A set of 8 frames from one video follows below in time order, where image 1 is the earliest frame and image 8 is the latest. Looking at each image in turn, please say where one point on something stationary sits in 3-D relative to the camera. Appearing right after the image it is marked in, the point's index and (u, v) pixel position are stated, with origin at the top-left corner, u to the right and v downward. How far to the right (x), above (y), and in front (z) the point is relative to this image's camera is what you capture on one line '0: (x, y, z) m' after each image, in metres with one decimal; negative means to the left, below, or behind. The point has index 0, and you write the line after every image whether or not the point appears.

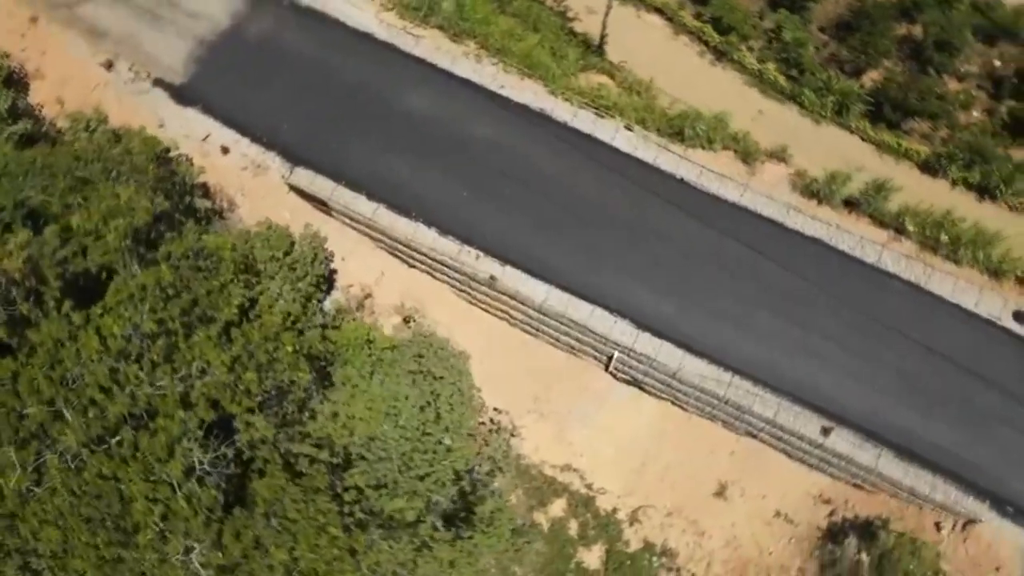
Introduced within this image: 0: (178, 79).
0: (-6.9, +4.3, +15.2) m
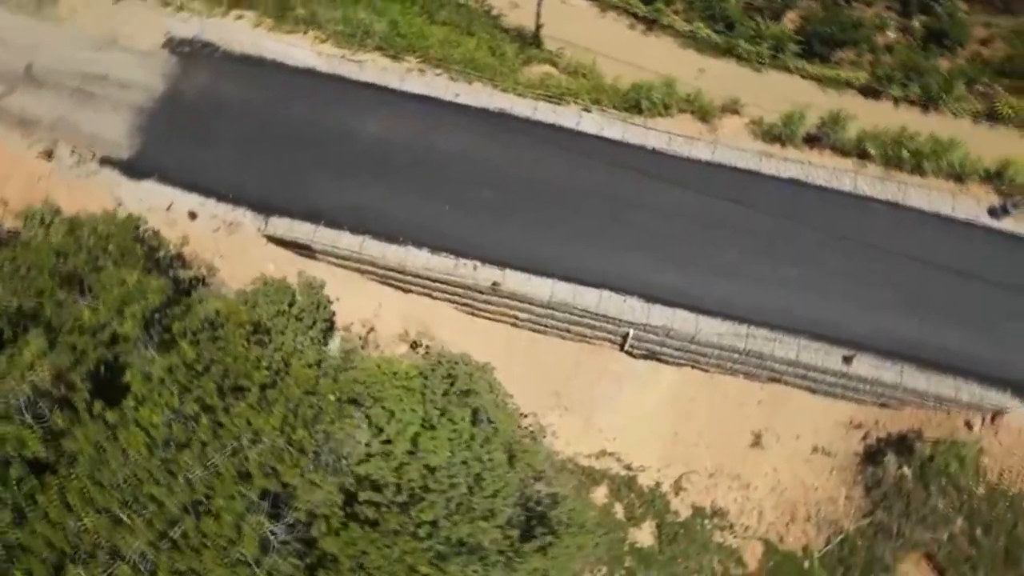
0: (-7.6, +2.7, +14.5) m
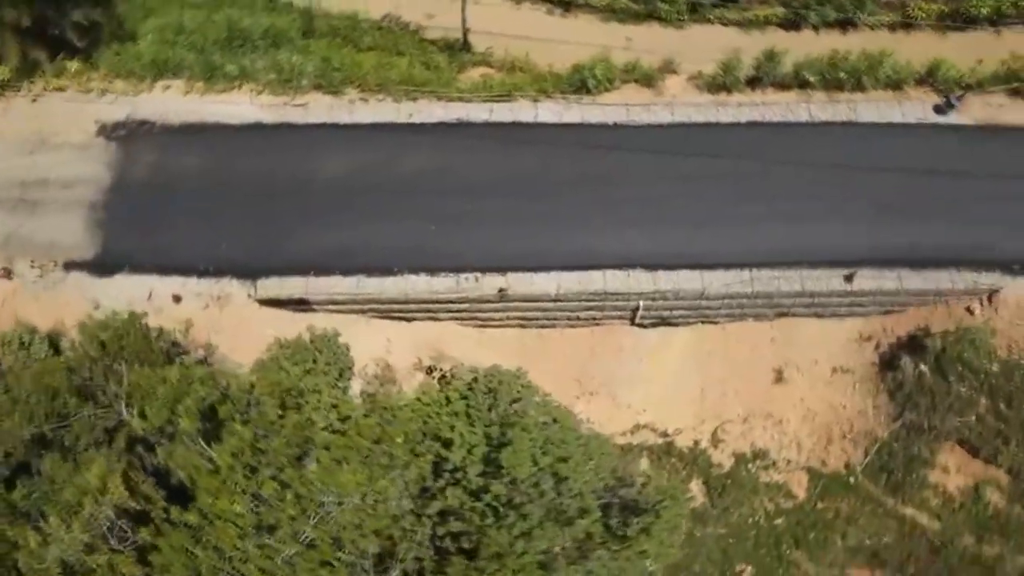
0: (-8.0, +0.7, +13.9) m
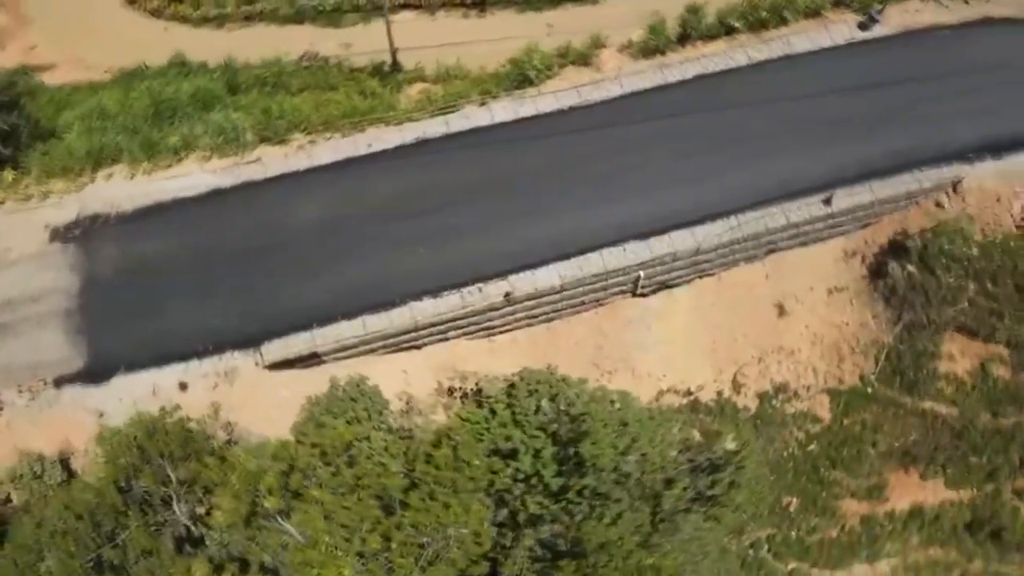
0: (-7.8, -1.3, +13.1) m
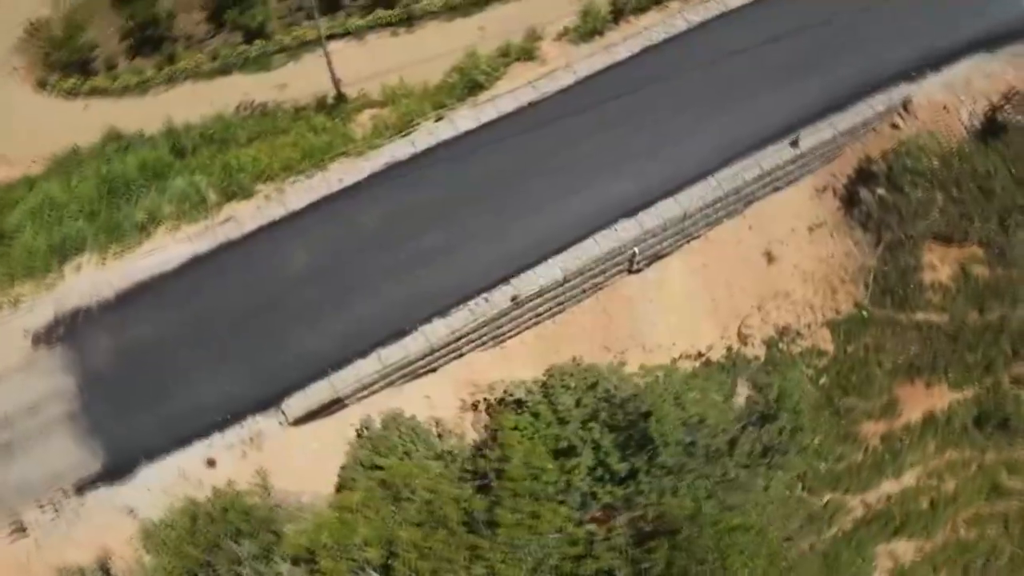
0: (-7.1, -3.0, +12.5) m
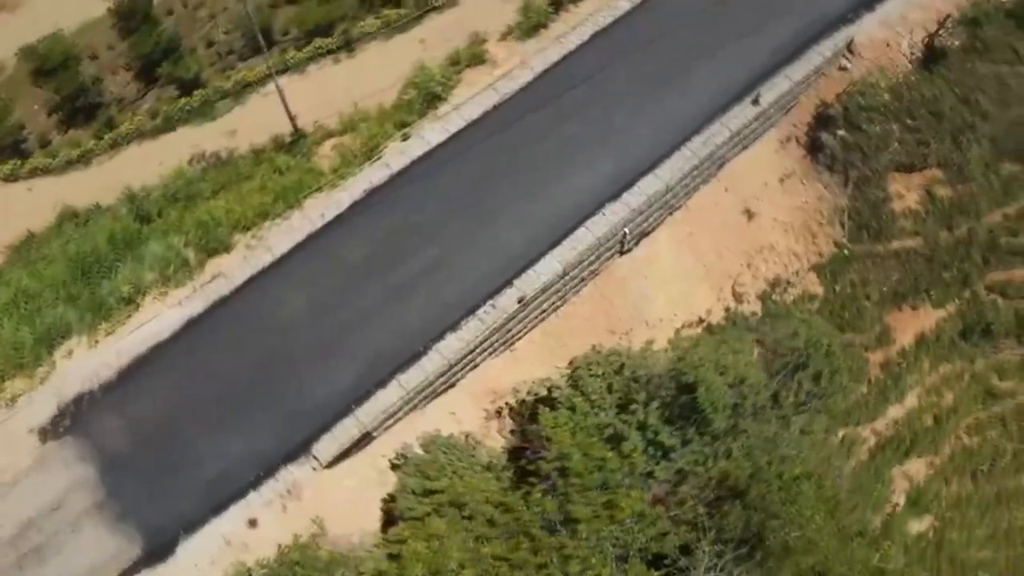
0: (-6.3, -4.3, +12.1) m
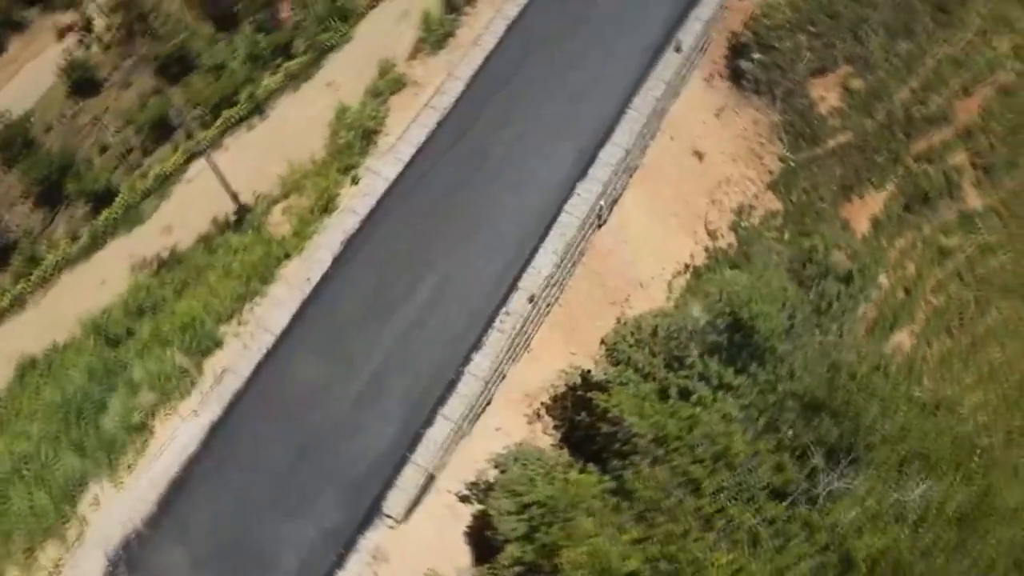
0: (-4.3, -6.0, +11.5) m
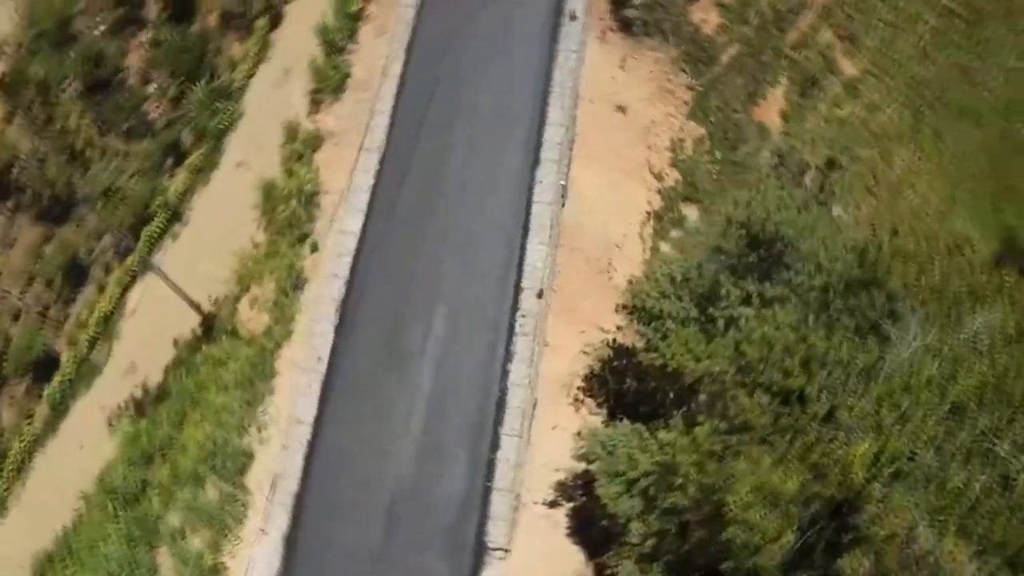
0: (-1.4, -7.1, +11.1) m
